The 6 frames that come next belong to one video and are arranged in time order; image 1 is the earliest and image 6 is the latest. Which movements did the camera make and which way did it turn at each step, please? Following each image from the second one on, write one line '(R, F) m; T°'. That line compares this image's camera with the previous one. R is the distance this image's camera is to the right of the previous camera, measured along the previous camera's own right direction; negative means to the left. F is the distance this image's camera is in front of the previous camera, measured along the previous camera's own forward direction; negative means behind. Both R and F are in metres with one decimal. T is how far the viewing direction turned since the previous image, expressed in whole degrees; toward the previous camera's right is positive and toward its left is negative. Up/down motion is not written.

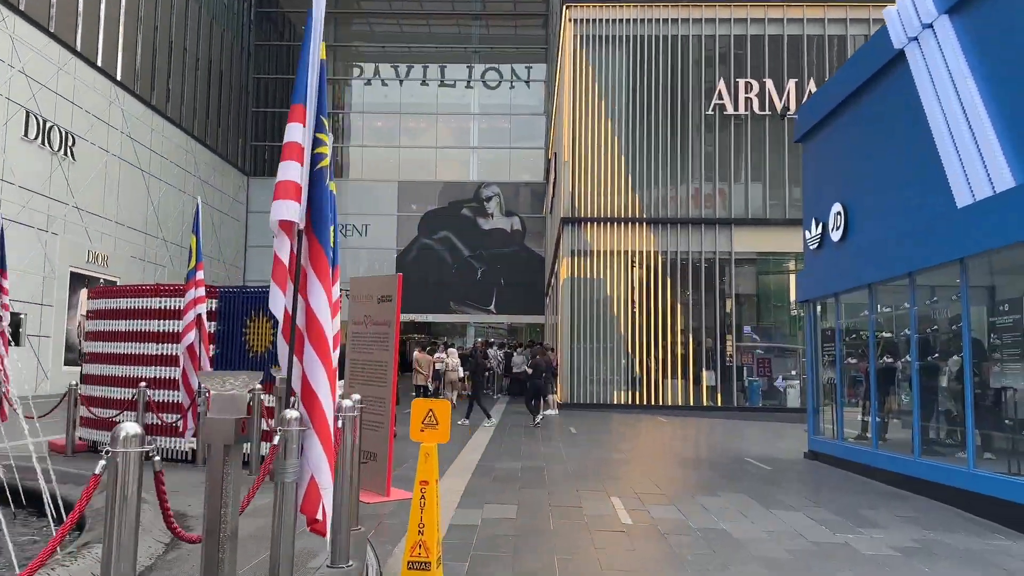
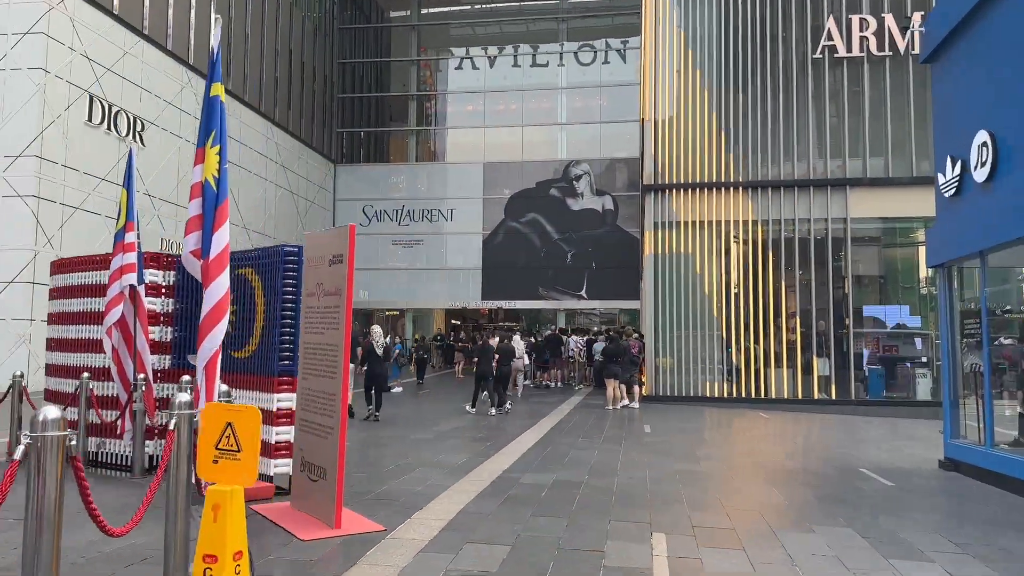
(+0.7, +1.9) m; -8°
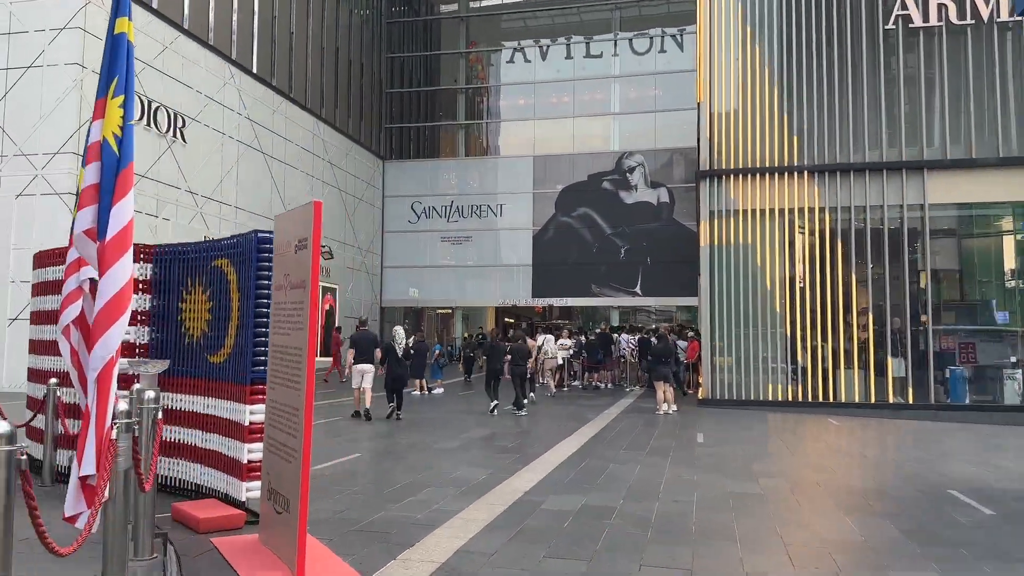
(+0.3, +0.9) m; -4°
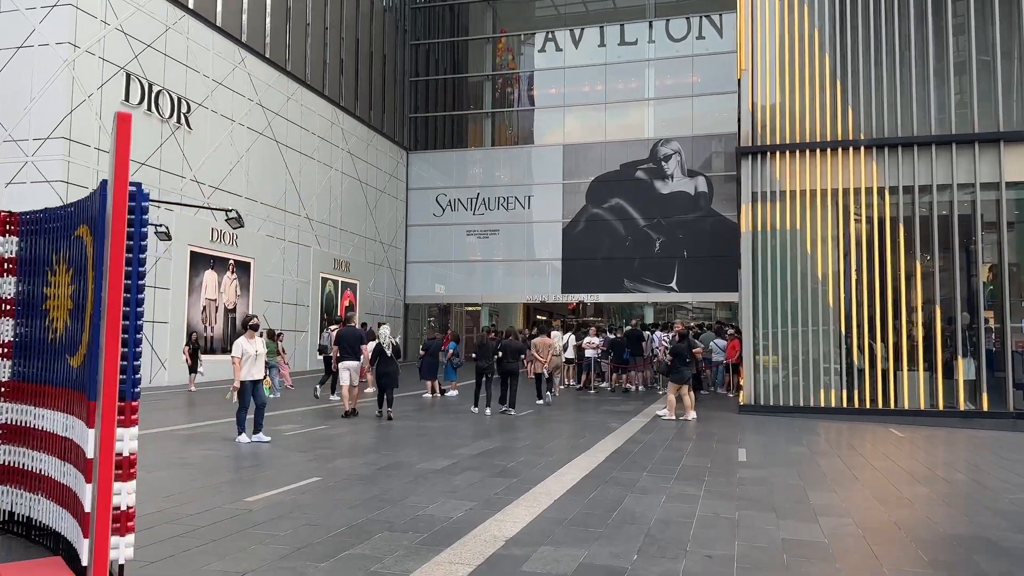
(+0.3, +1.5) m; -3°
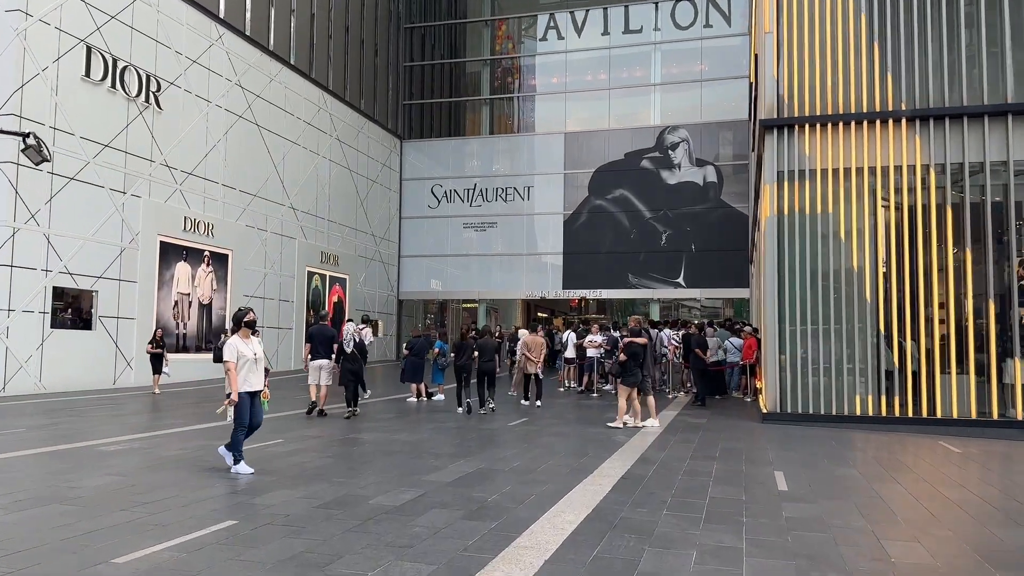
(+0.1, +1.5) m; 0°
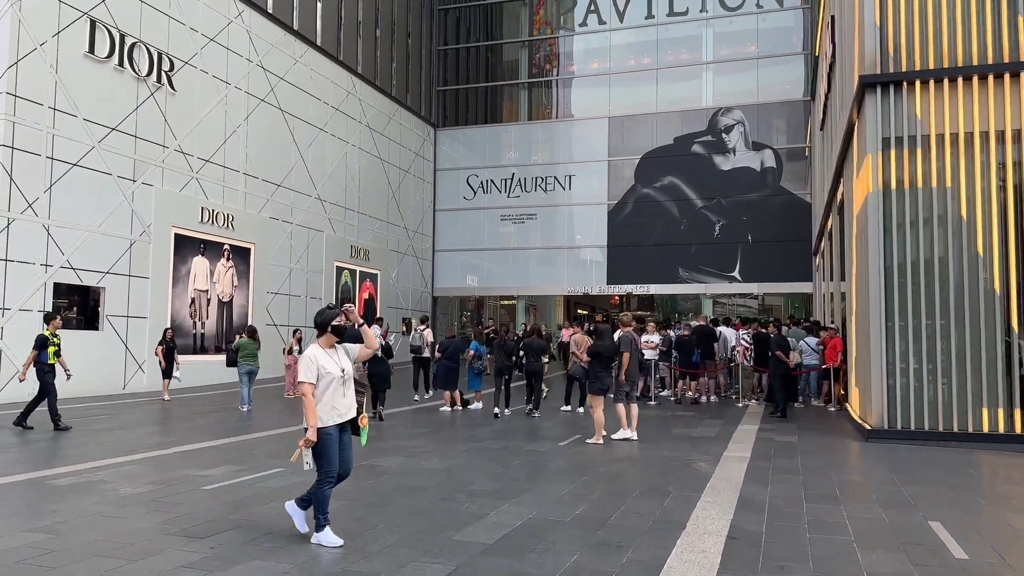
(-0.2, +1.7) m; -3°
